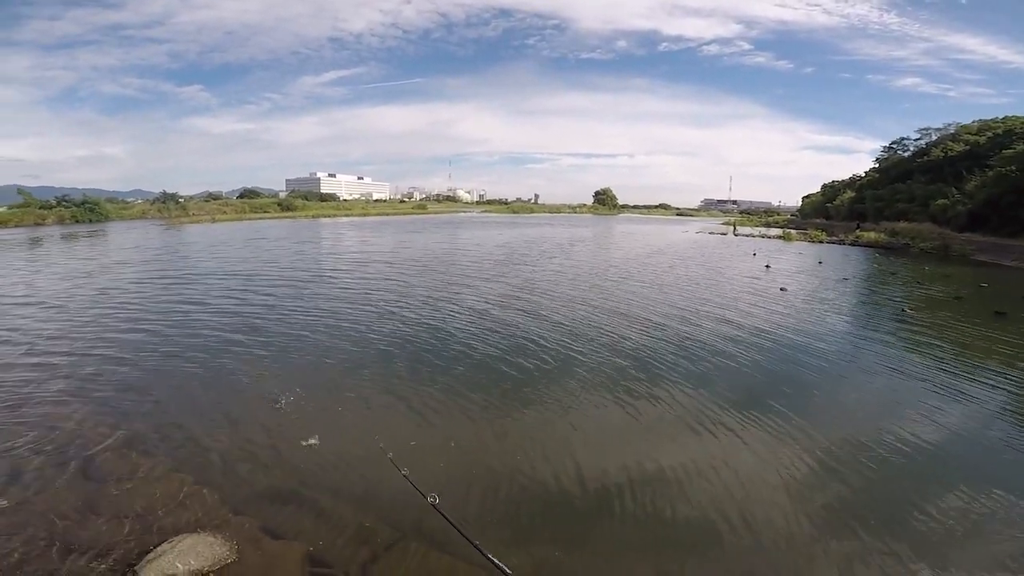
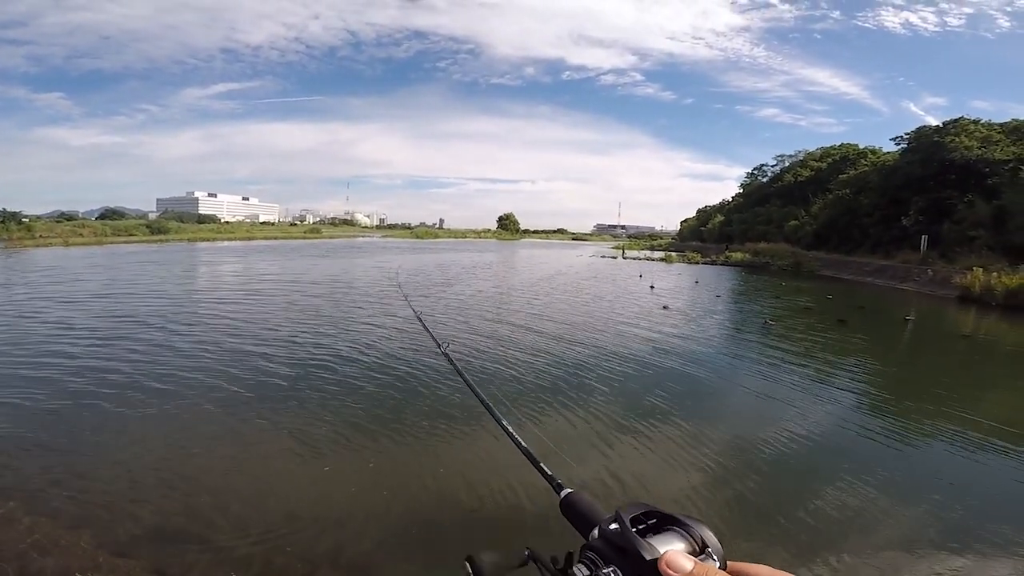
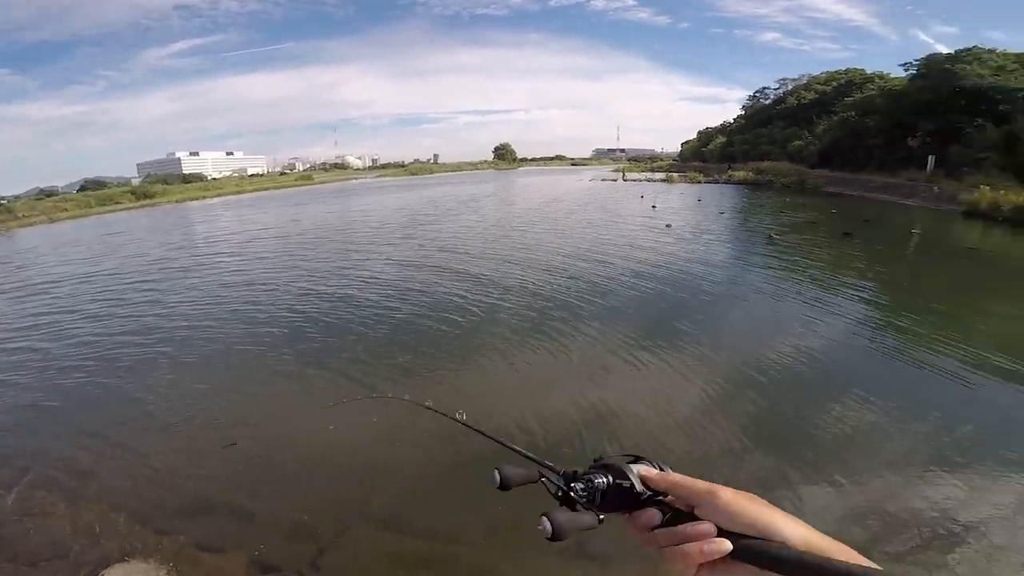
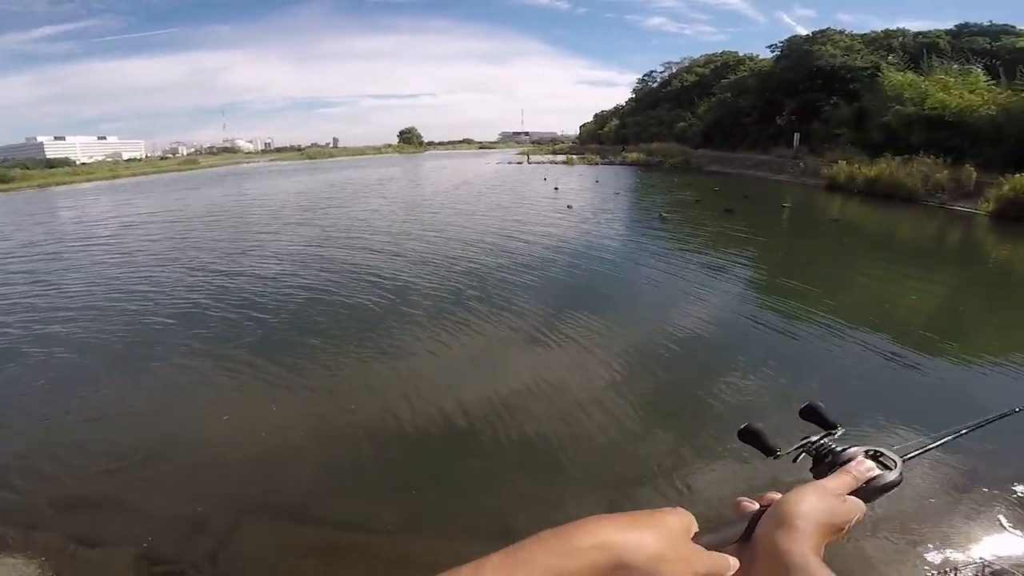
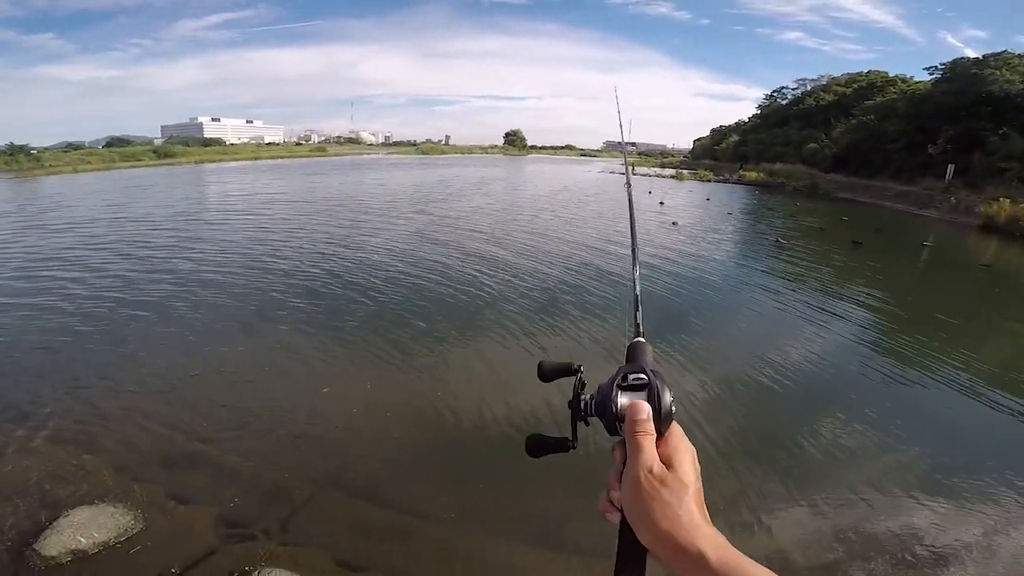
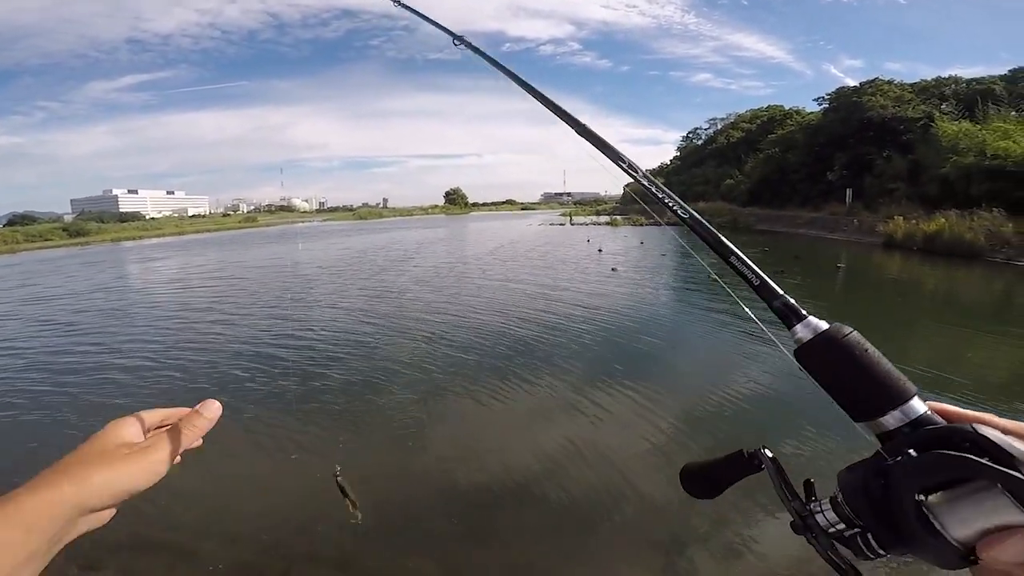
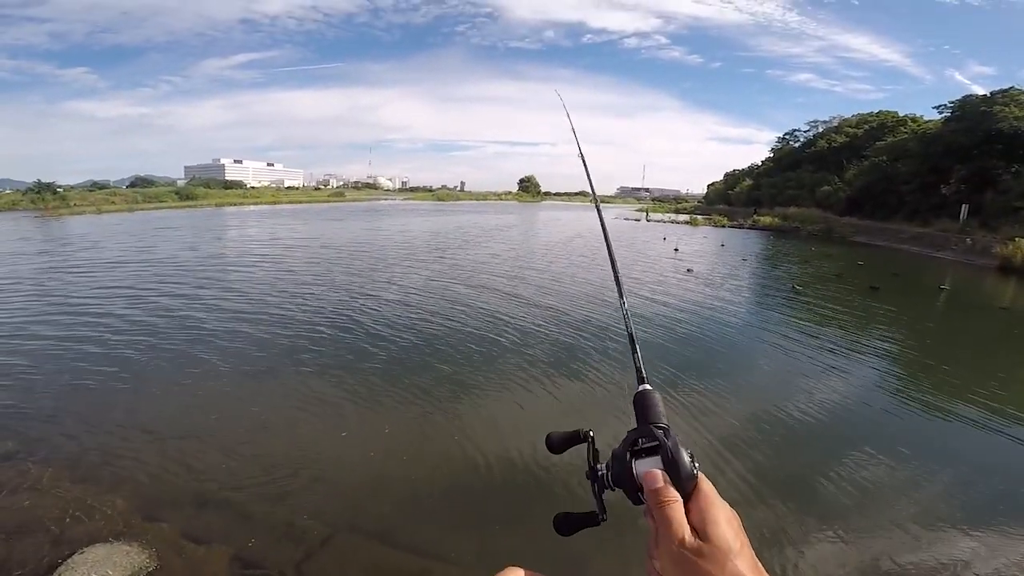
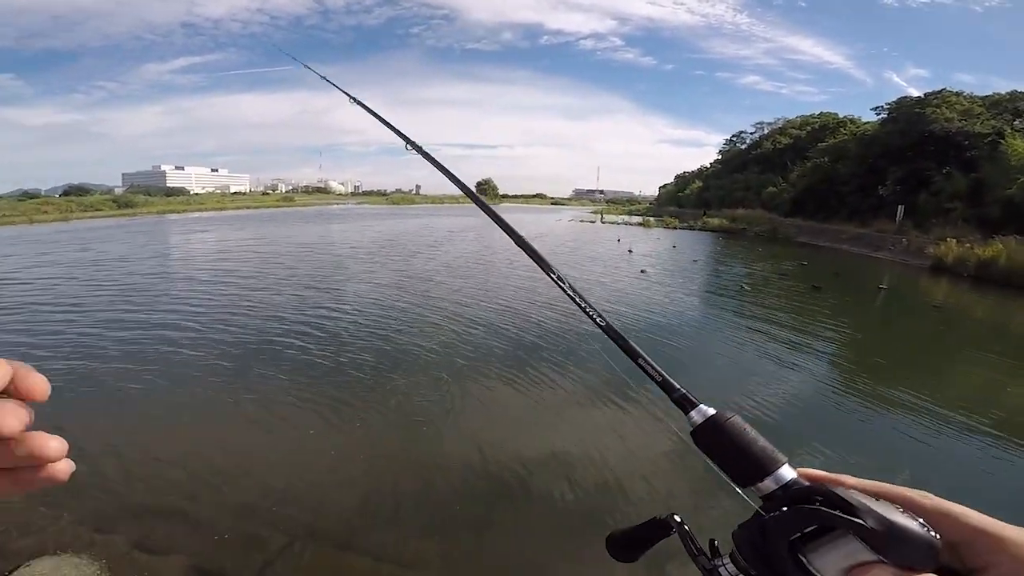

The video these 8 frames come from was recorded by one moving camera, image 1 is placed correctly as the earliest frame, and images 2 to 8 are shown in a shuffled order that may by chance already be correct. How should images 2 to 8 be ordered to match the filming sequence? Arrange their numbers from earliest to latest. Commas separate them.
3, 4, 5, 7, 2, 6, 8
